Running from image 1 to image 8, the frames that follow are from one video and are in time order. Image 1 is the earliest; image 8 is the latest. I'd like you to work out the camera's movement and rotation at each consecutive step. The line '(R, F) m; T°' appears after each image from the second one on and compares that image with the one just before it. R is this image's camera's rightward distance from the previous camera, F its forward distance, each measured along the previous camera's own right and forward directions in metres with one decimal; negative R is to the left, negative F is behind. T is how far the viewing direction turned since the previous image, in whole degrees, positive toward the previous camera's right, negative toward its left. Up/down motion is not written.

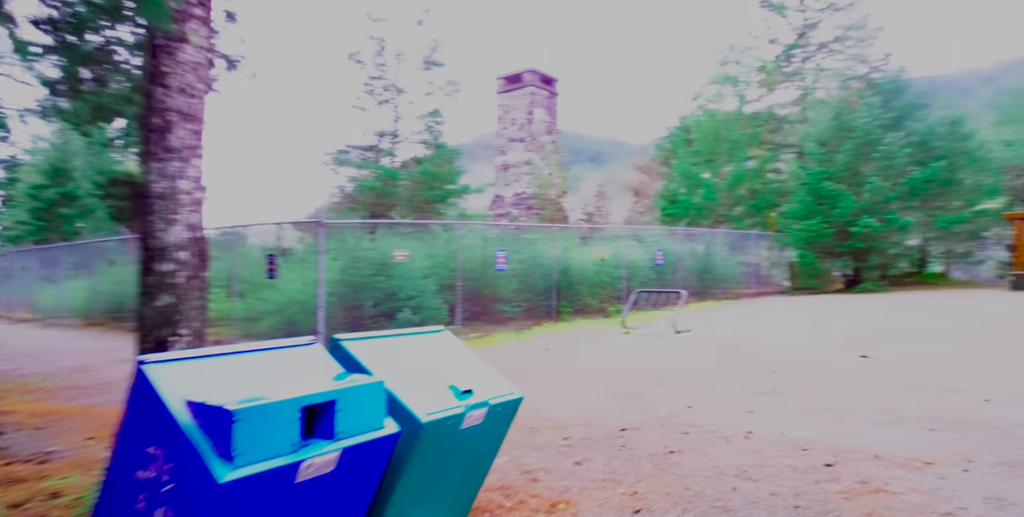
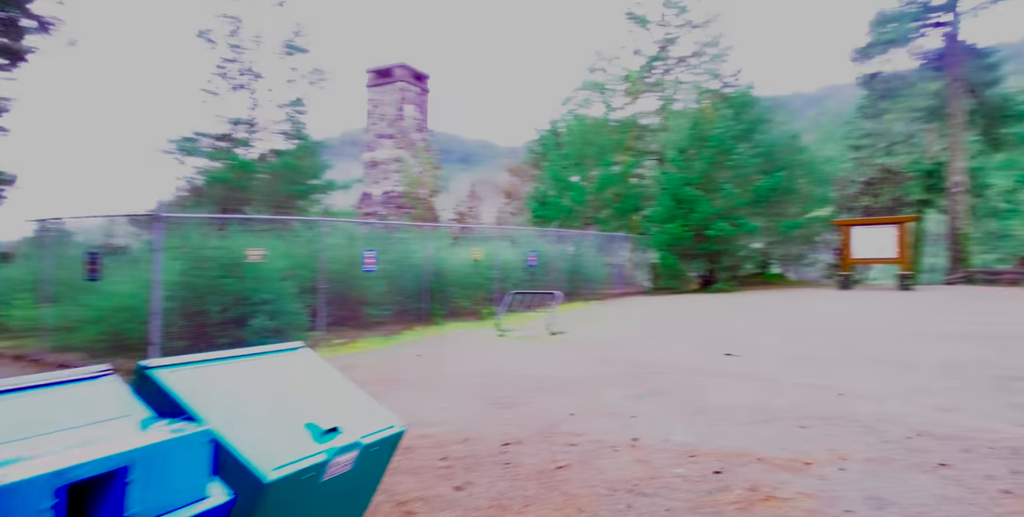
(0.0, +0.5) m; +13°
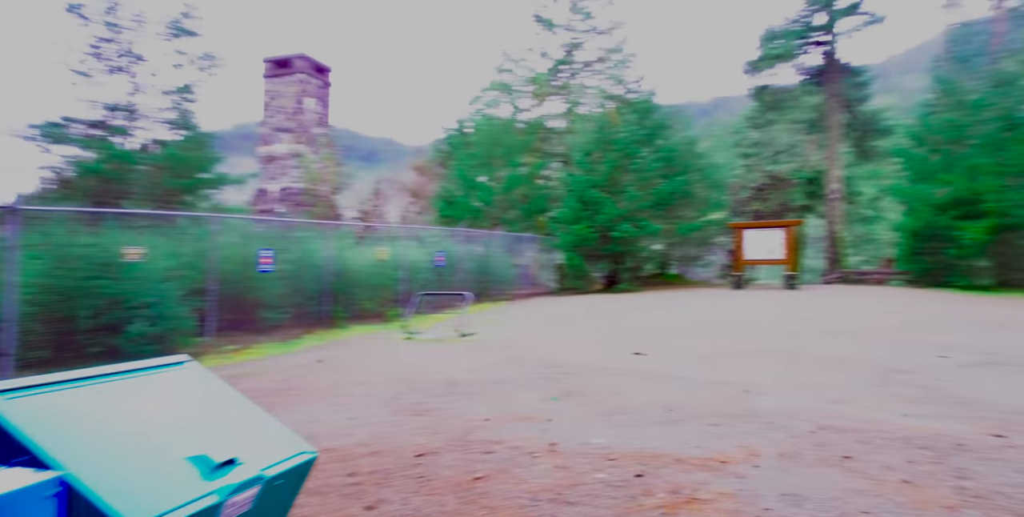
(-0.1, +0.2) m; +9°
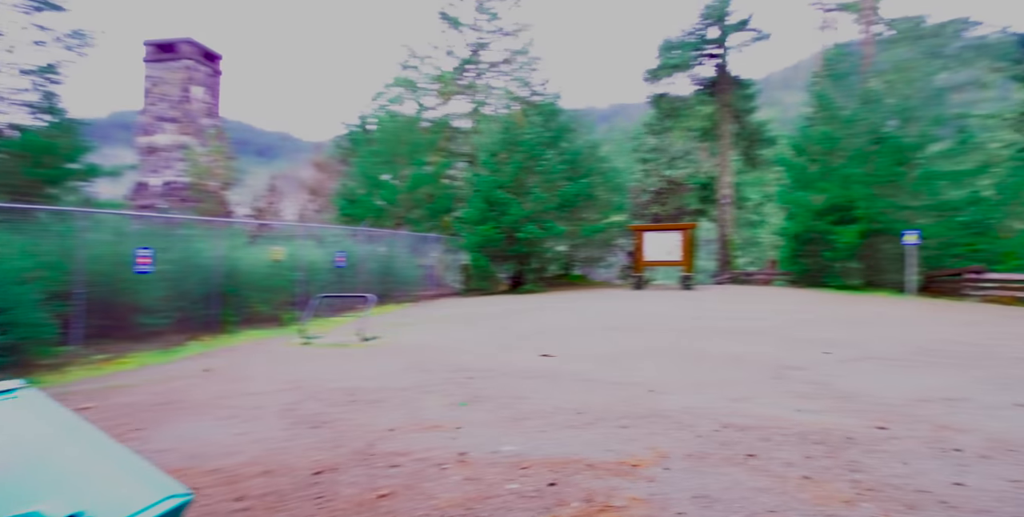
(0.0, +0.2) m; +9°
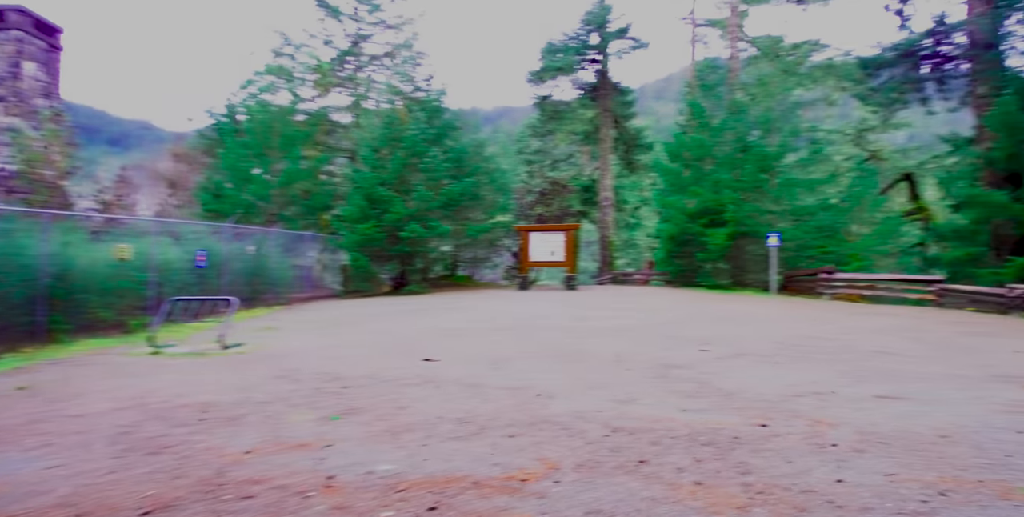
(0.0, +0.4) m; +11°
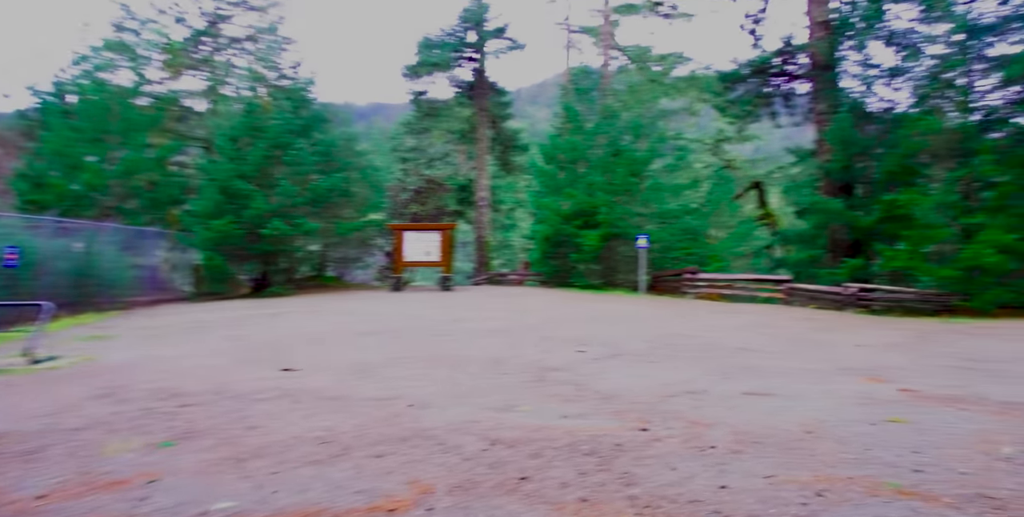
(0.0, +0.4) m; +12°
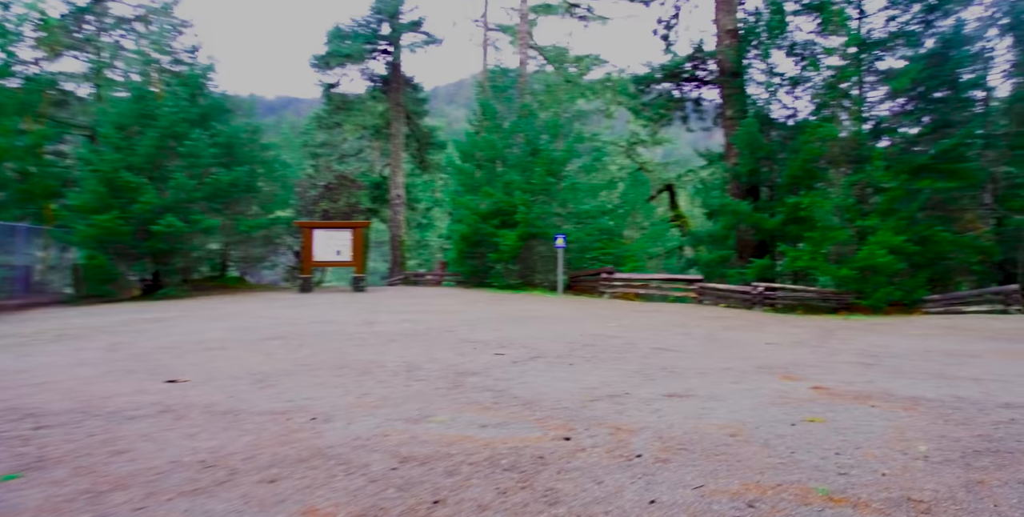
(0.0, +0.3) m; +8°
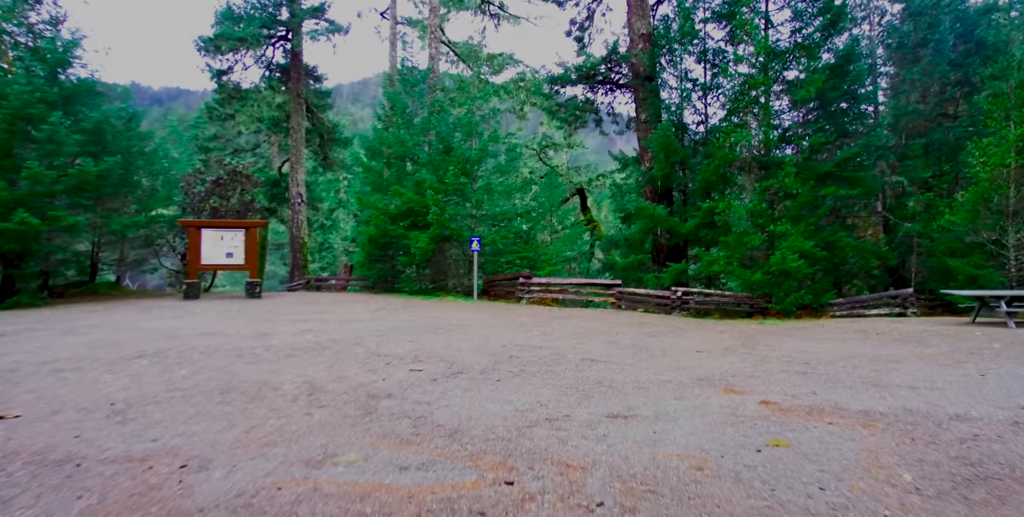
(-0.1, +0.7) m; +9°
